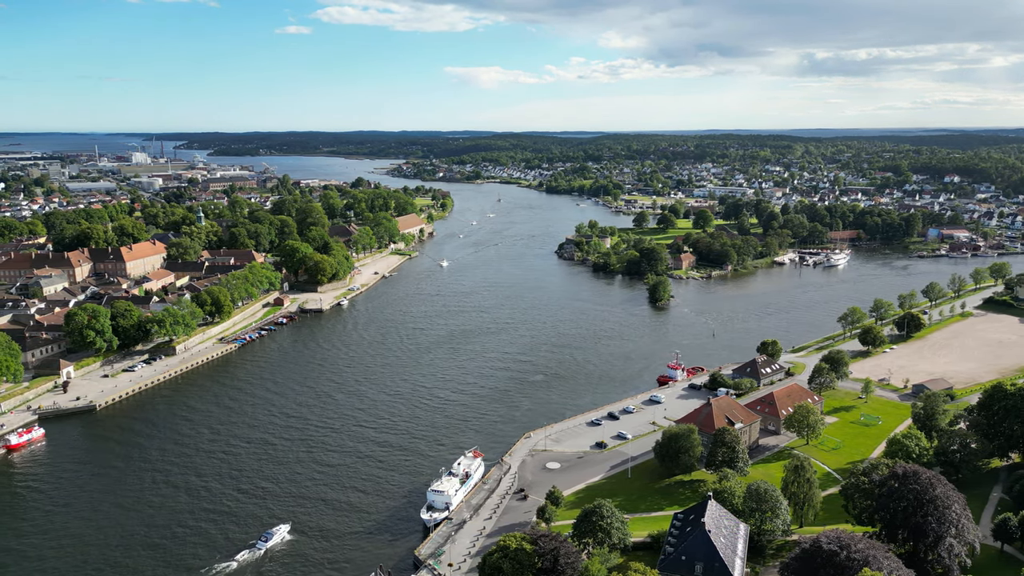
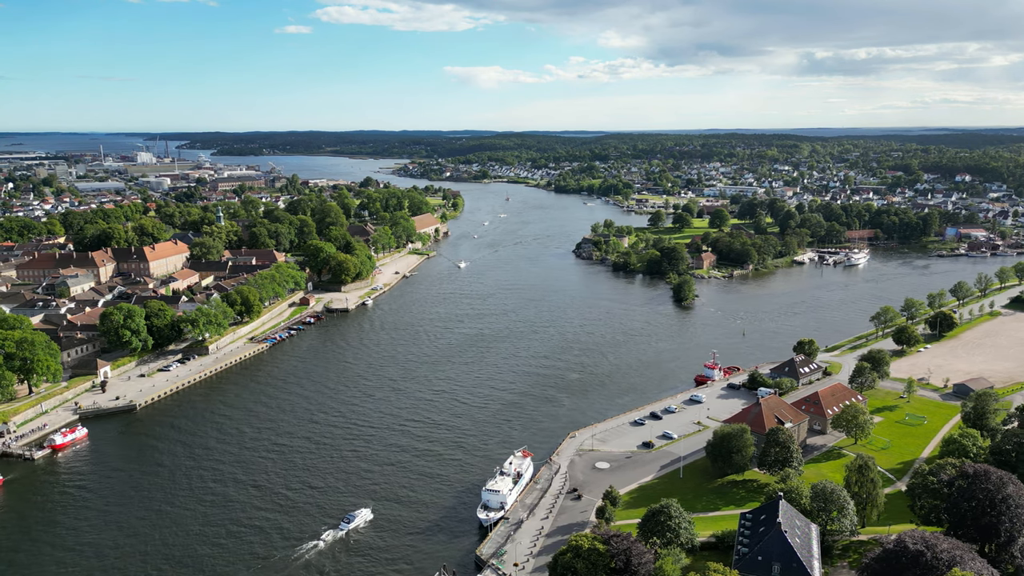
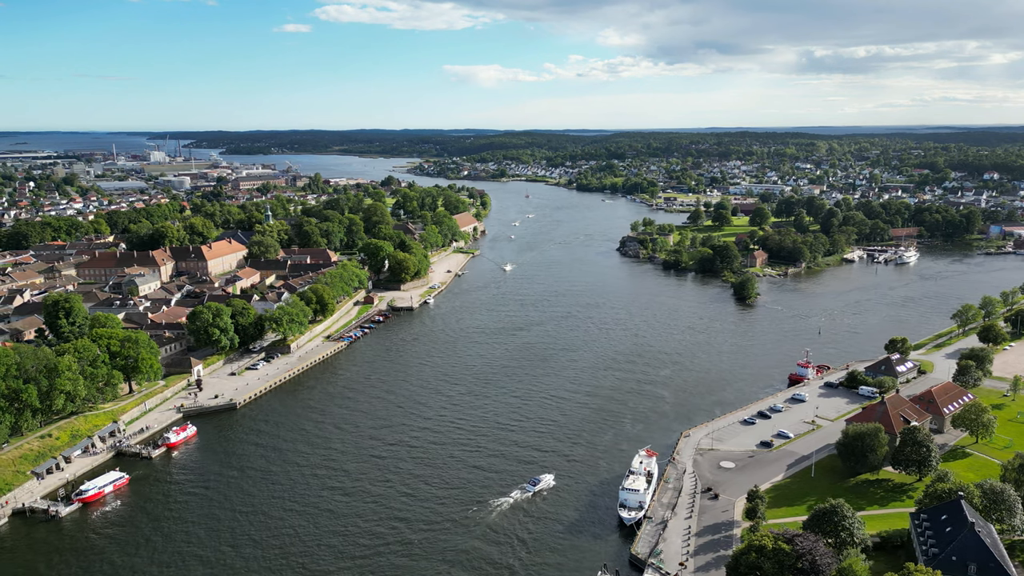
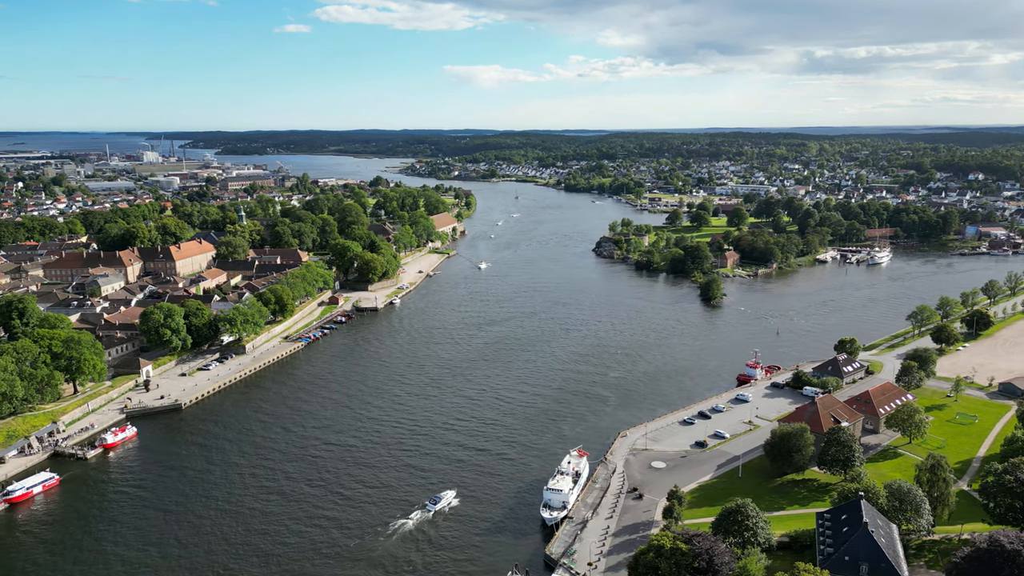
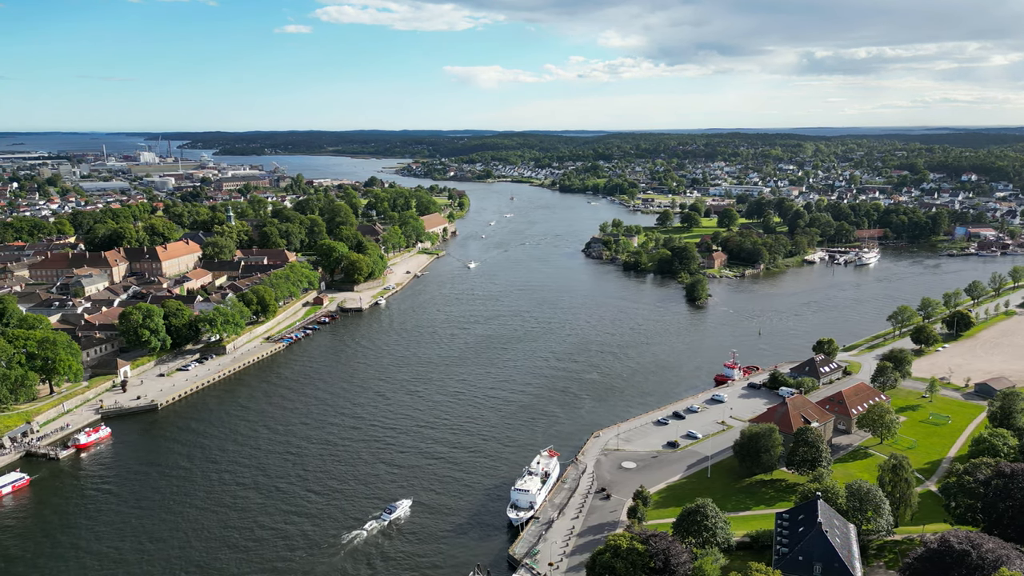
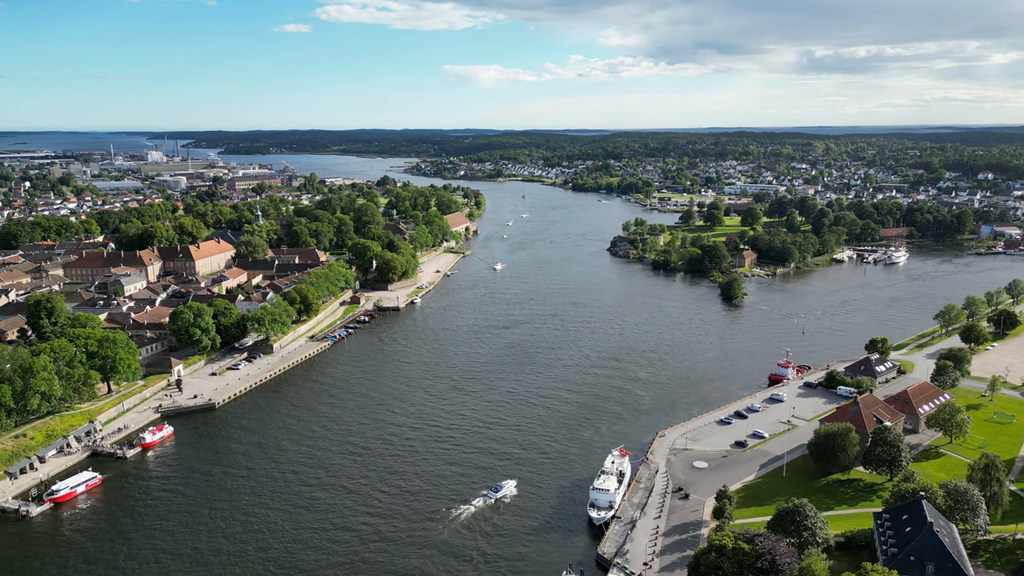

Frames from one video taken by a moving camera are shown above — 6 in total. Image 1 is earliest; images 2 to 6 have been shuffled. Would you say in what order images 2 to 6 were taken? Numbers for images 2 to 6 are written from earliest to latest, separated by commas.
2, 5, 4, 6, 3
